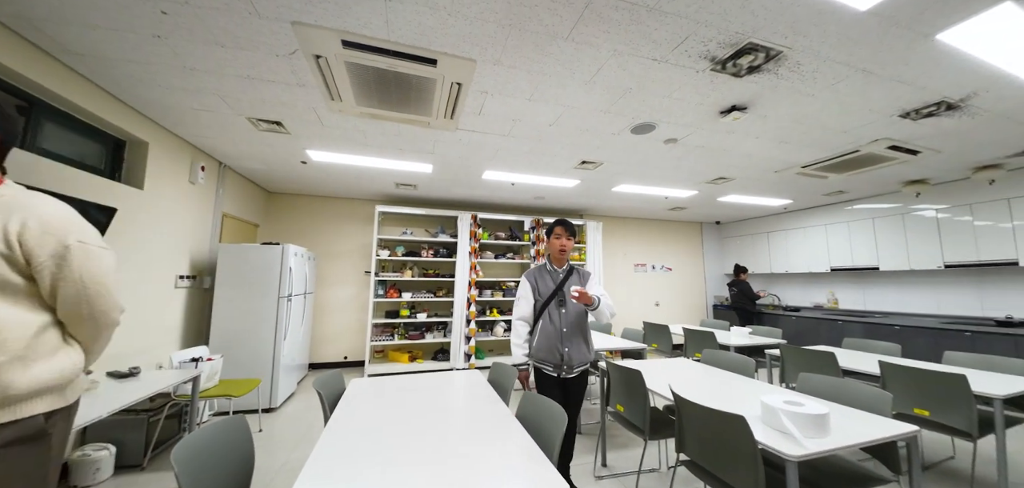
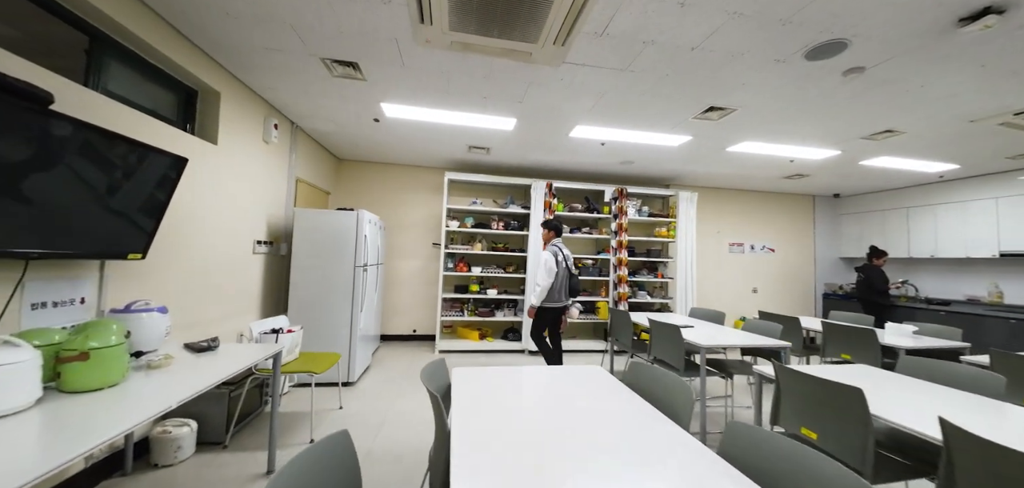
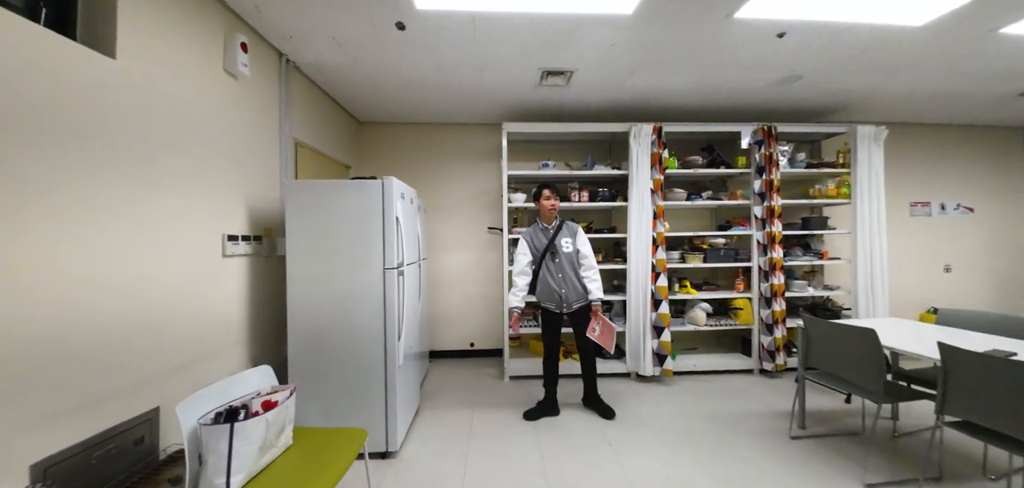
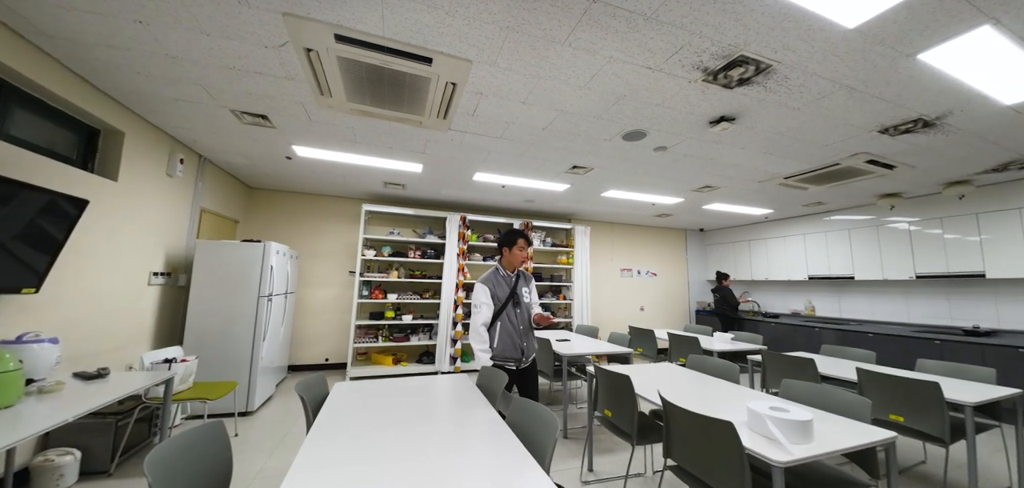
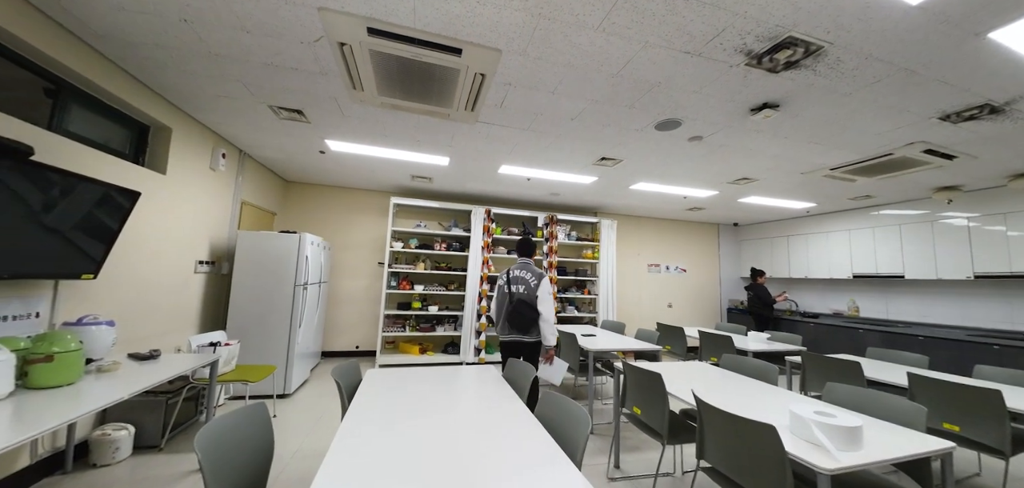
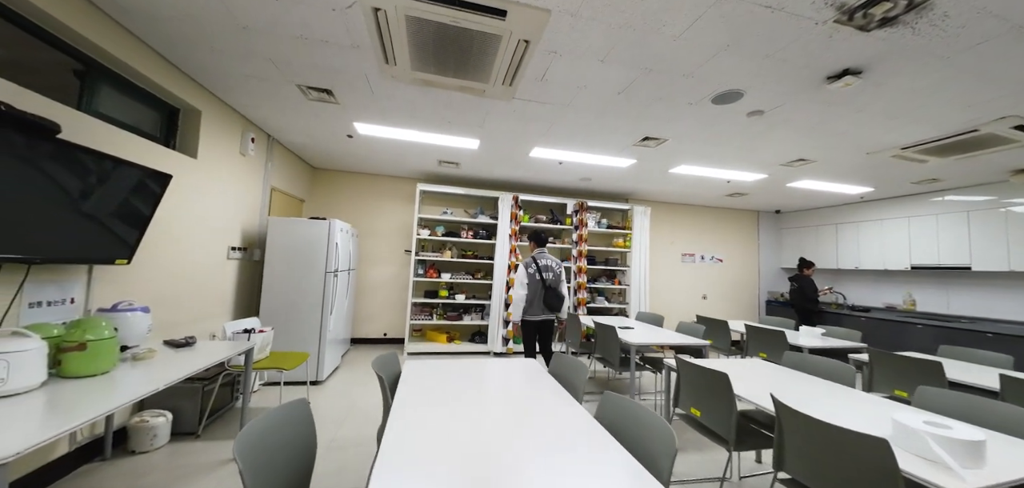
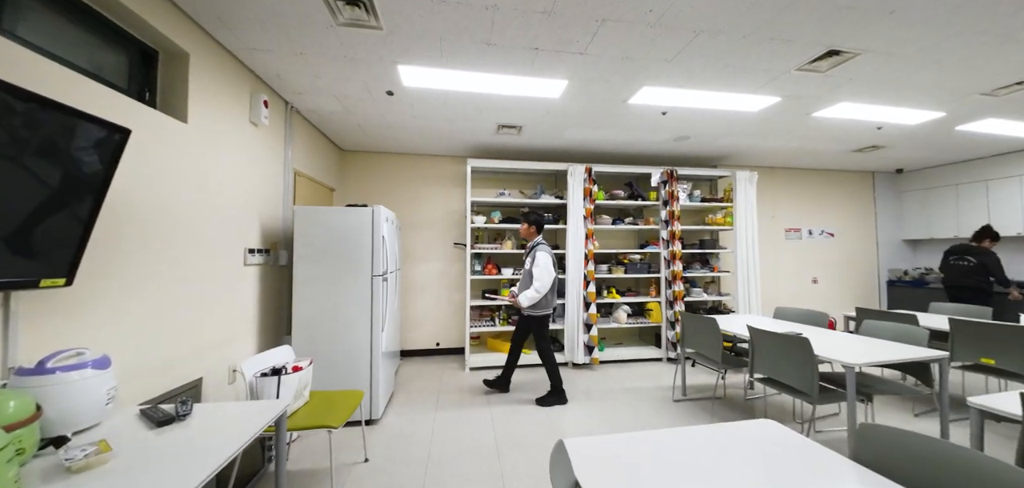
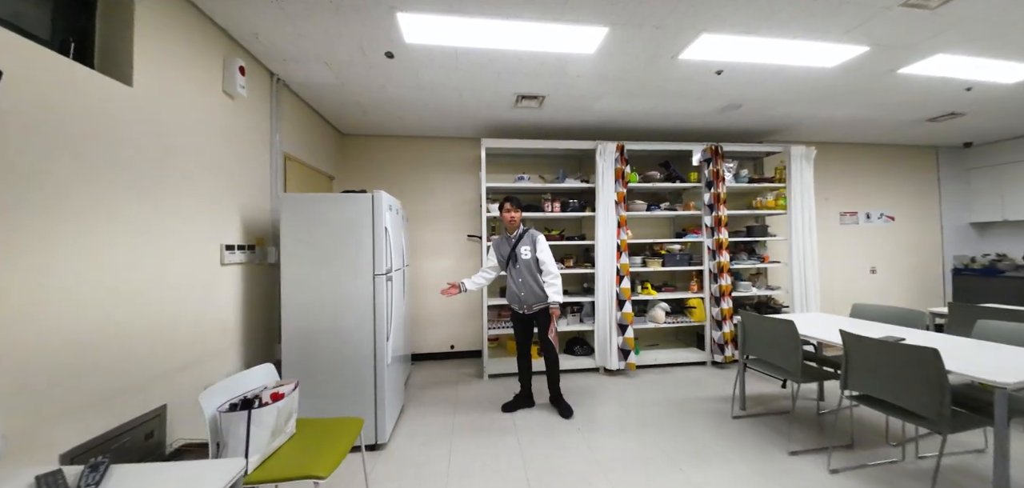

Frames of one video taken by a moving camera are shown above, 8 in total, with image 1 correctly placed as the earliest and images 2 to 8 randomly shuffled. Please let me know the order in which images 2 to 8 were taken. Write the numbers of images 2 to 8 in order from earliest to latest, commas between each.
4, 5, 6, 2, 7, 8, 3
